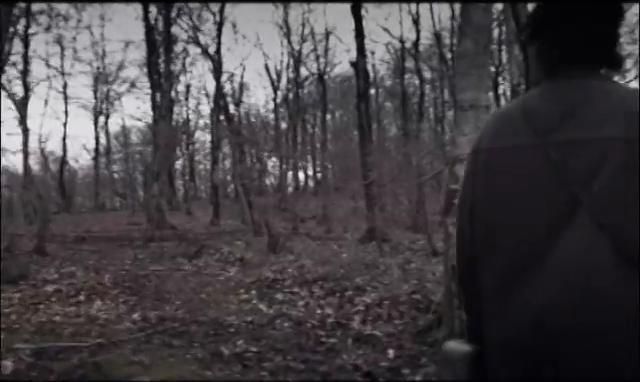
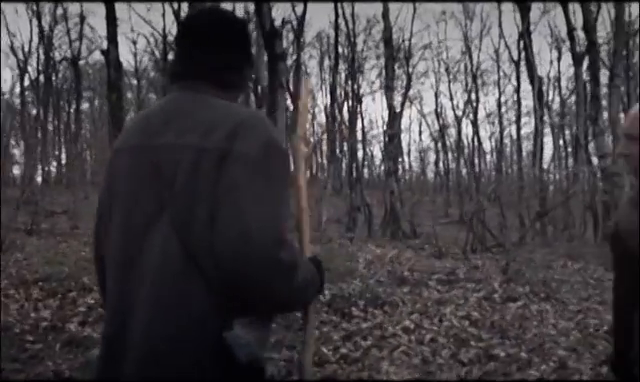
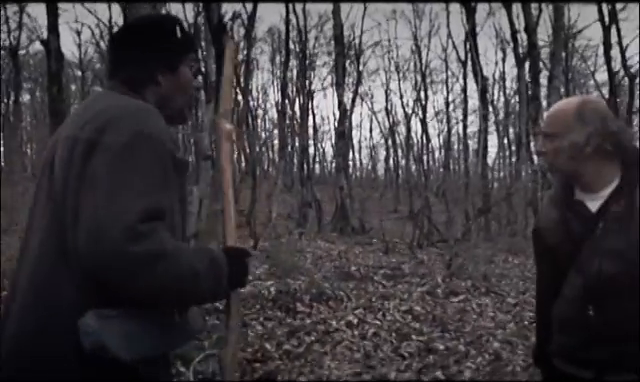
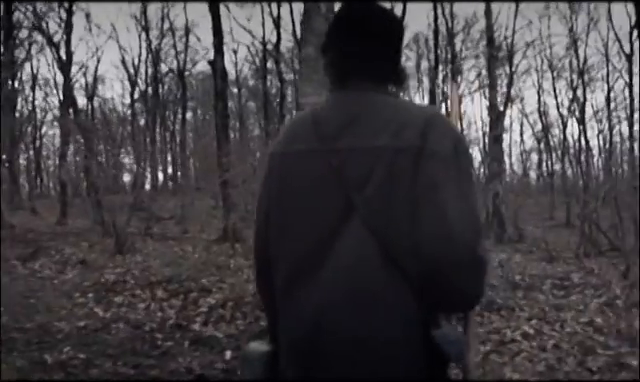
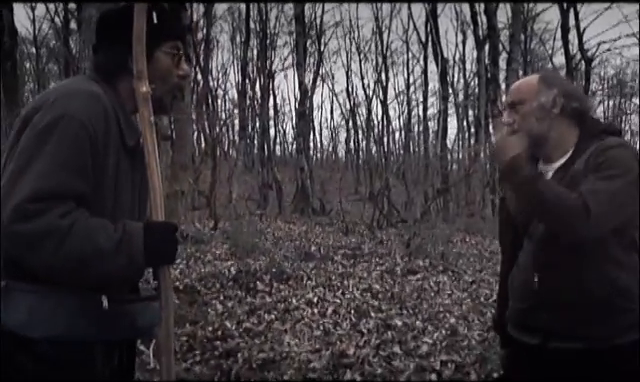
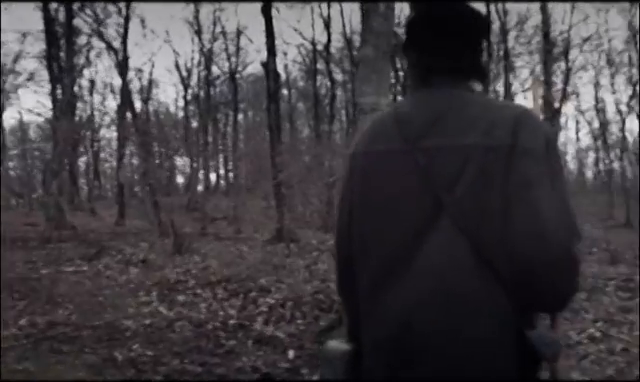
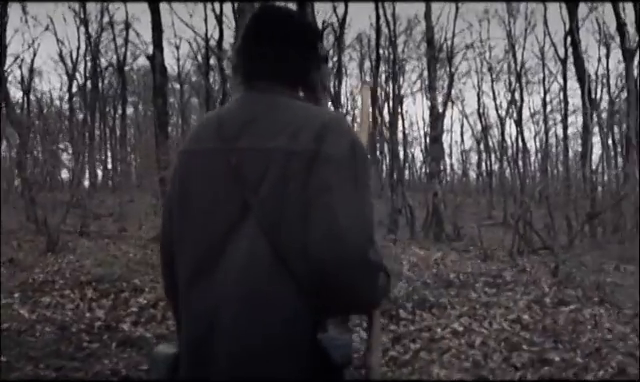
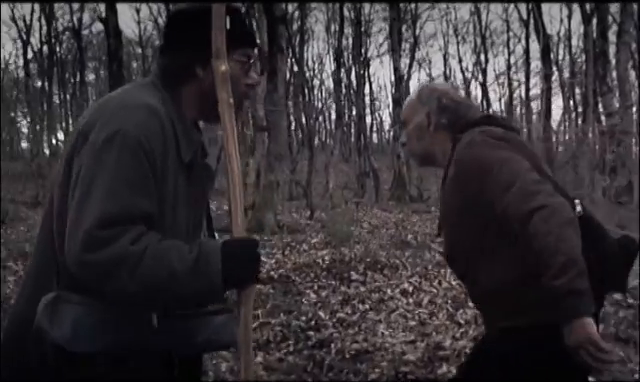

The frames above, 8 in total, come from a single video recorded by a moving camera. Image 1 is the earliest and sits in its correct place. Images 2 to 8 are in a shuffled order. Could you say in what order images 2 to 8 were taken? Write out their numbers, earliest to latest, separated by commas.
6, 4, 7, 2, 3, 5, 8
